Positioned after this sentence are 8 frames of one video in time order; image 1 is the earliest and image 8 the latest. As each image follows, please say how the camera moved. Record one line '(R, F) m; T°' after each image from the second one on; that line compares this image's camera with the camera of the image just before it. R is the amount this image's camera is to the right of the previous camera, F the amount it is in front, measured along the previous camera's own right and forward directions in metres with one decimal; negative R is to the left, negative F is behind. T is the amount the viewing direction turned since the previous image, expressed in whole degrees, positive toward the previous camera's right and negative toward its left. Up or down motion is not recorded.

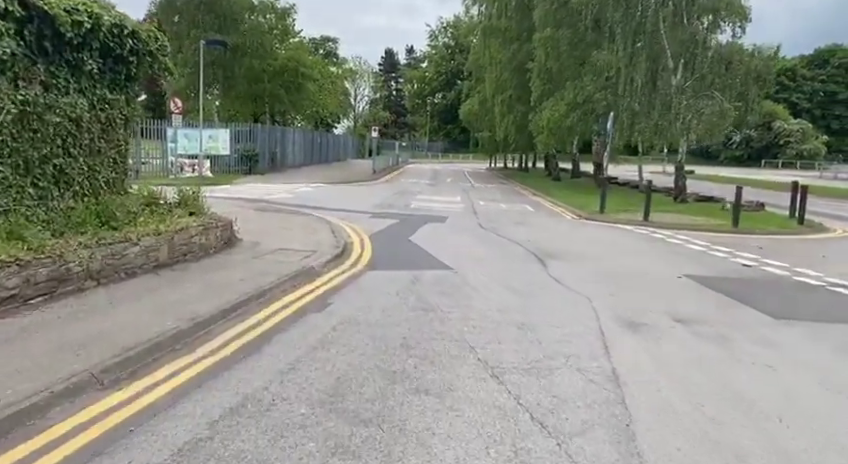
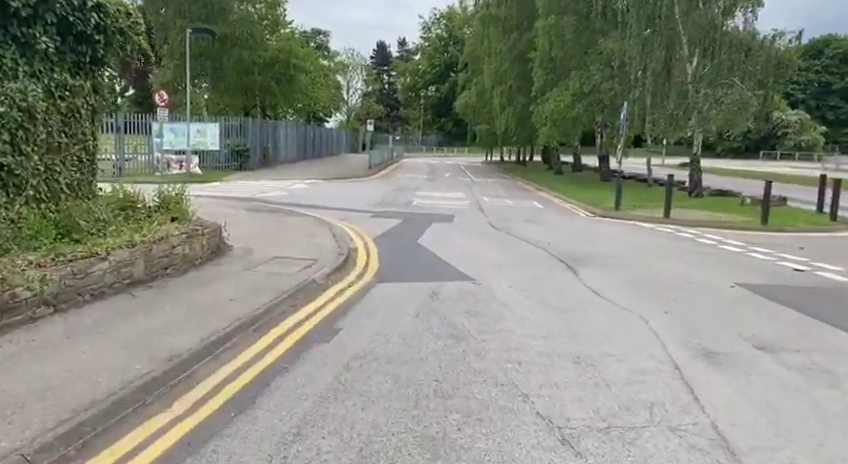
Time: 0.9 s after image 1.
(-0.3, +1.4) m; +1°
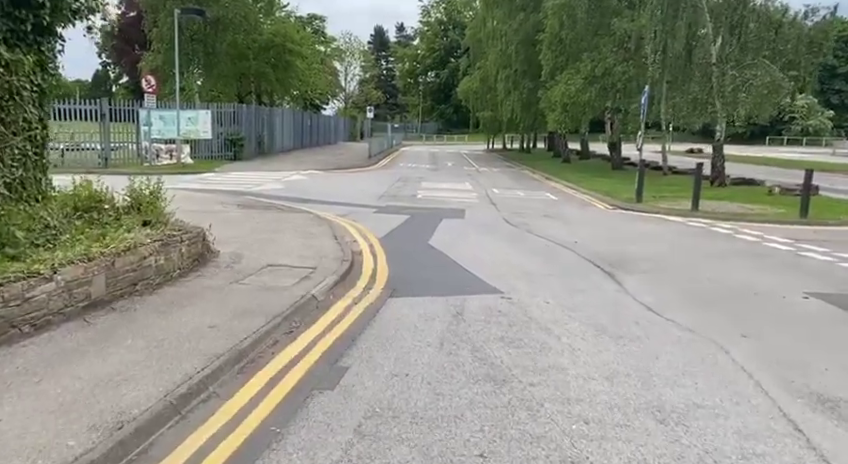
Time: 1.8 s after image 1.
(-0.2, +1.4) m; 0°
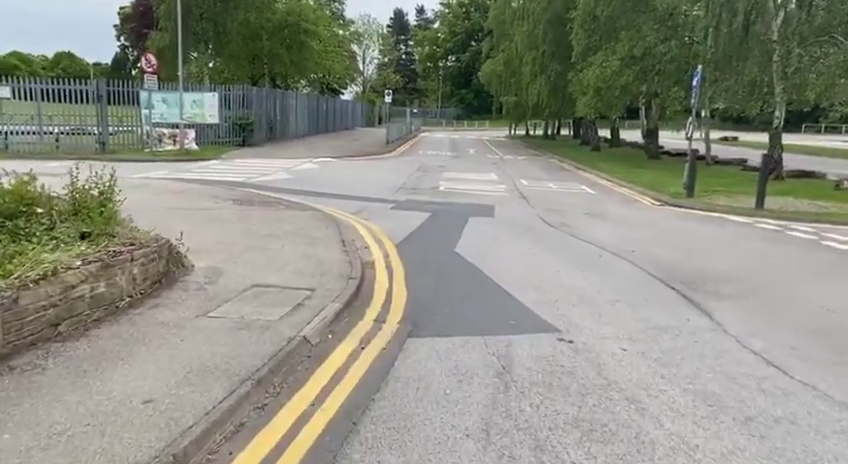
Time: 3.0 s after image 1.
(-0.1, +2.0) m; -2°
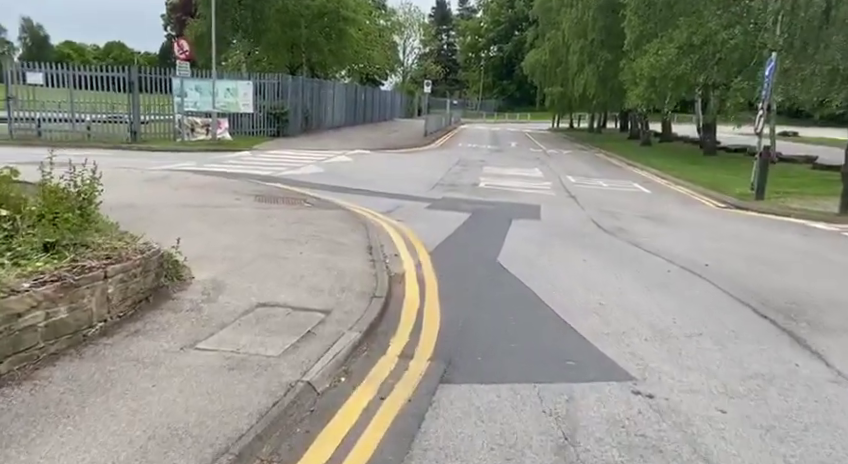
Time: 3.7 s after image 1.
(0.0, +1.2) m; -3°
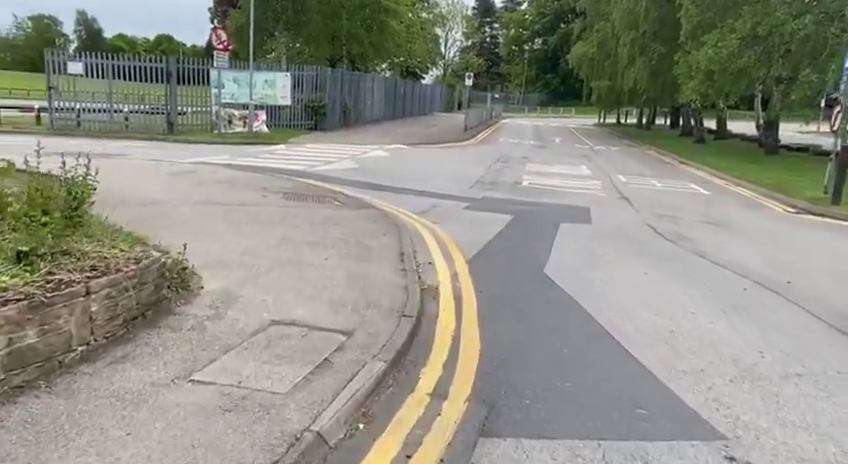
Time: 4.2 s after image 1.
(0.0, +0.9) m; -3°
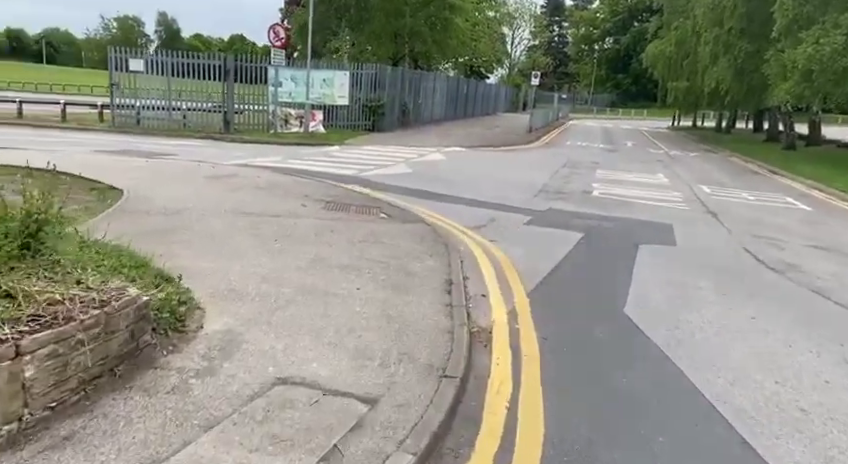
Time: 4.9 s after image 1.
(+0.1, +1.2) m; -5°
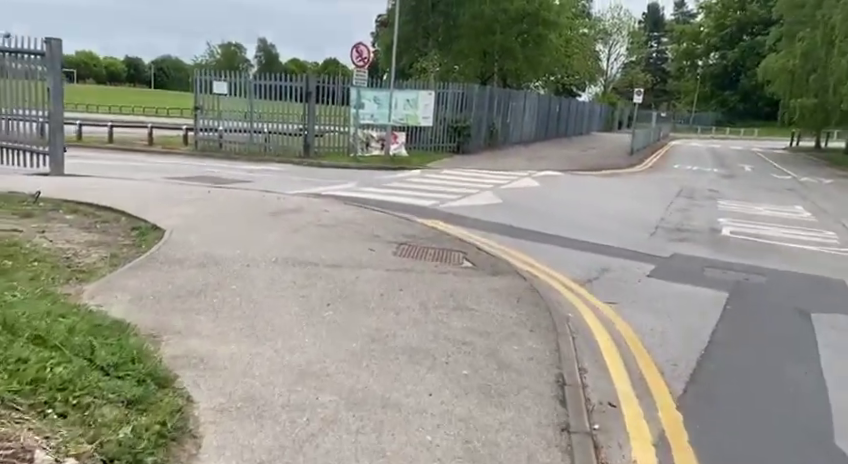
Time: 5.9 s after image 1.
(-0.1, +1.8) m; -7°
